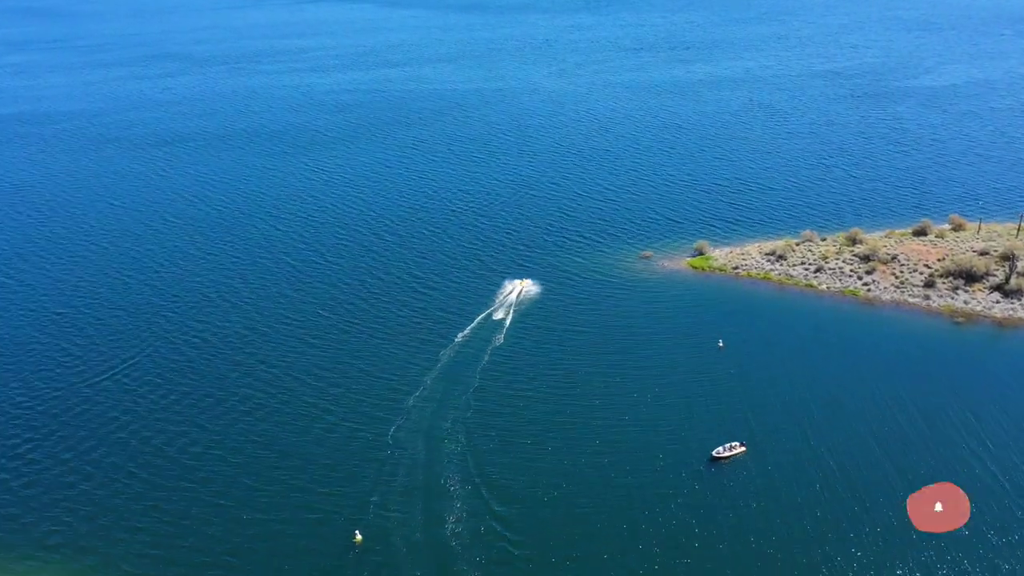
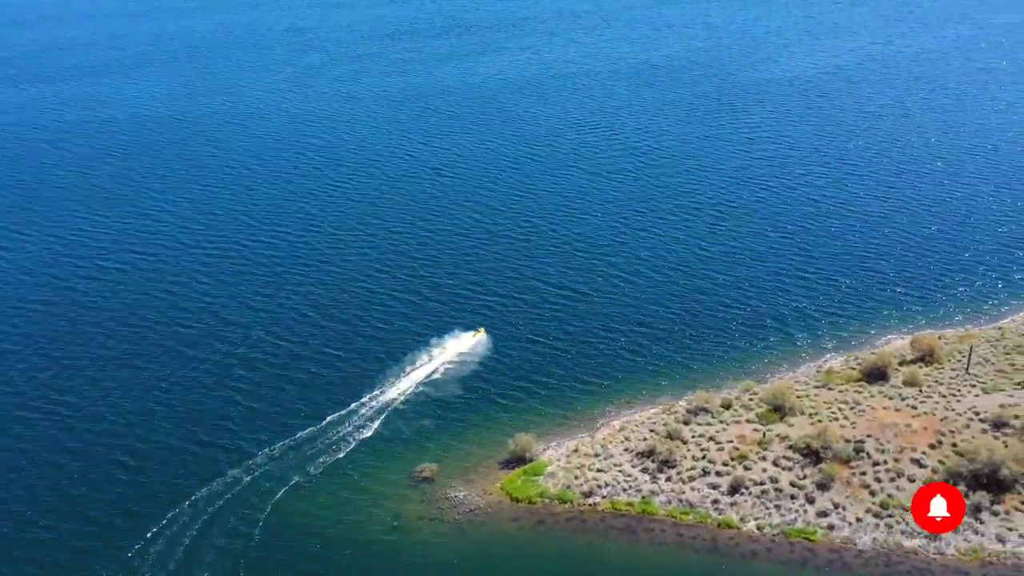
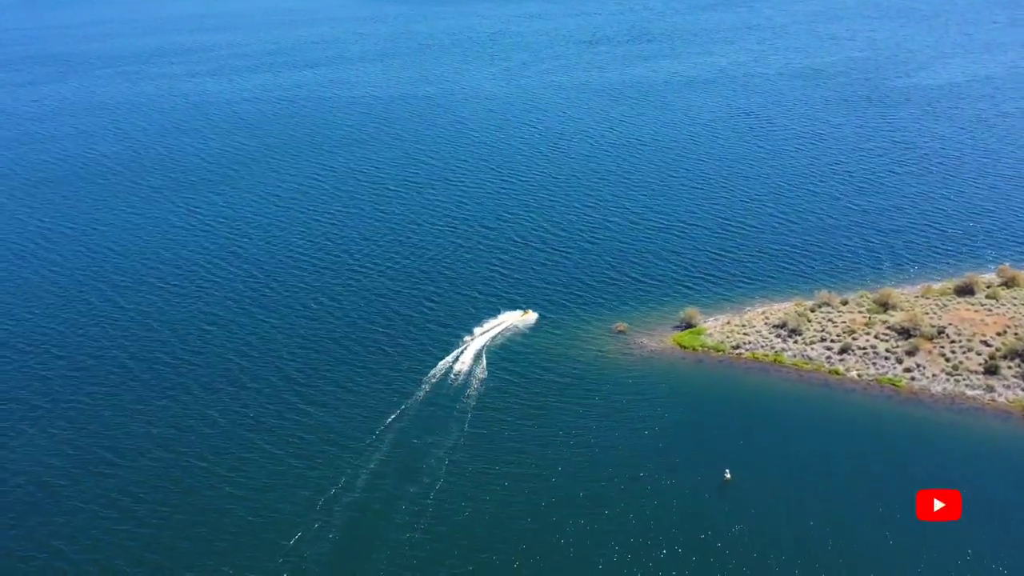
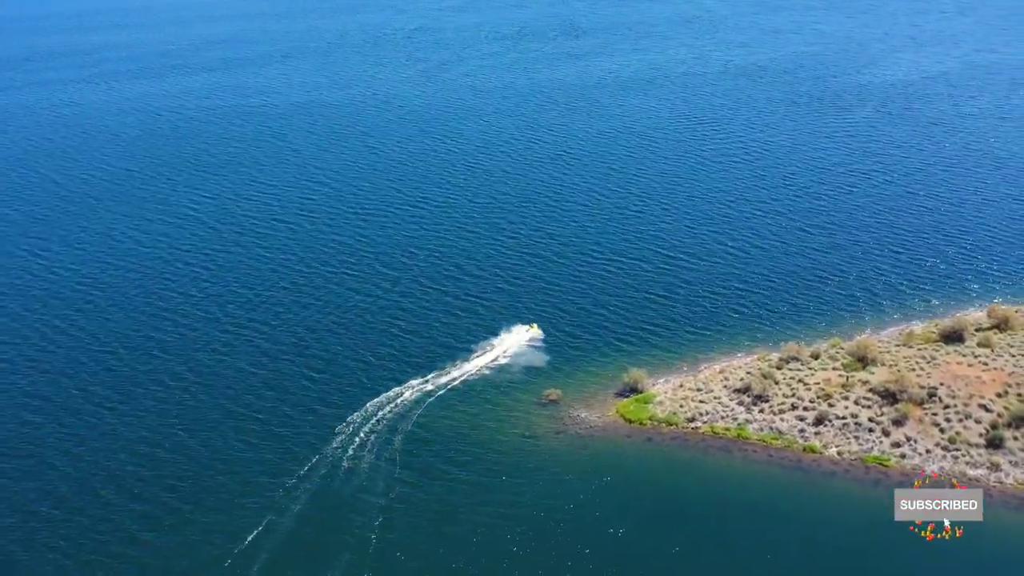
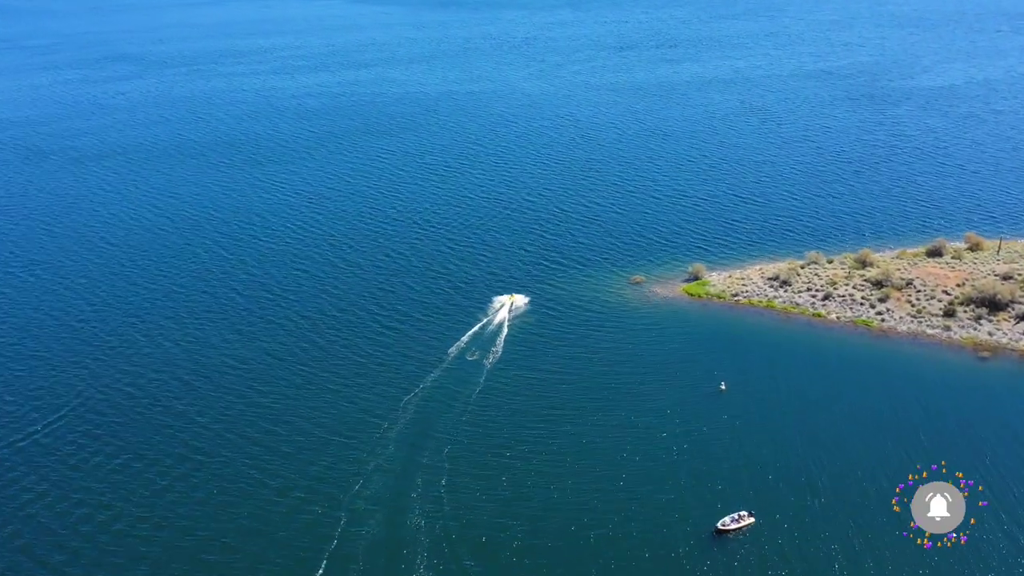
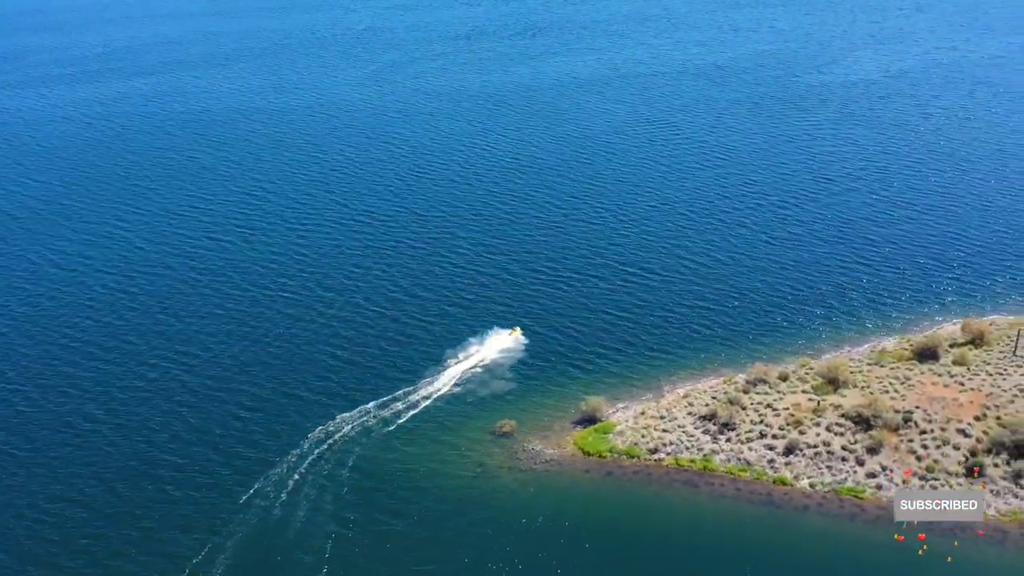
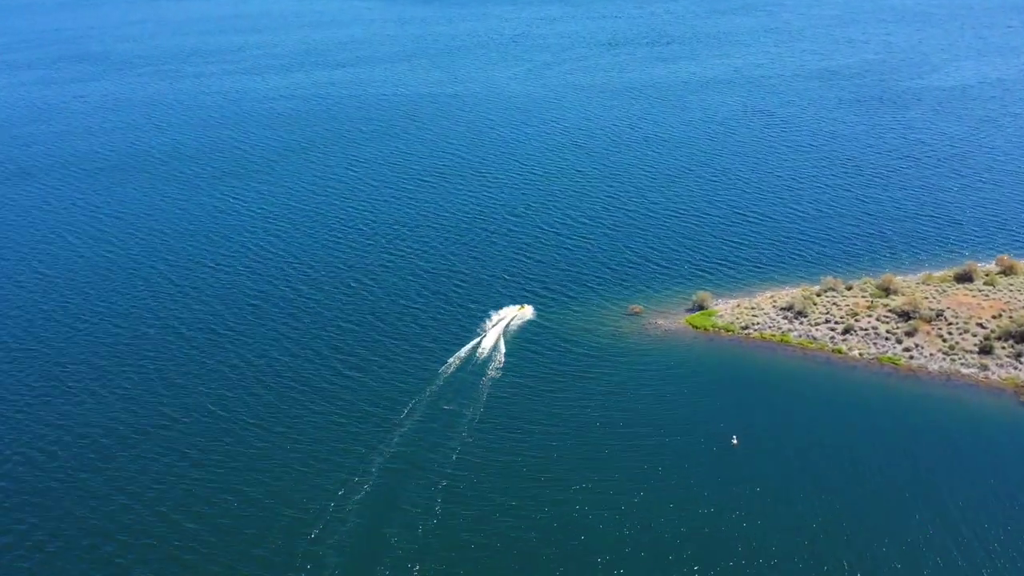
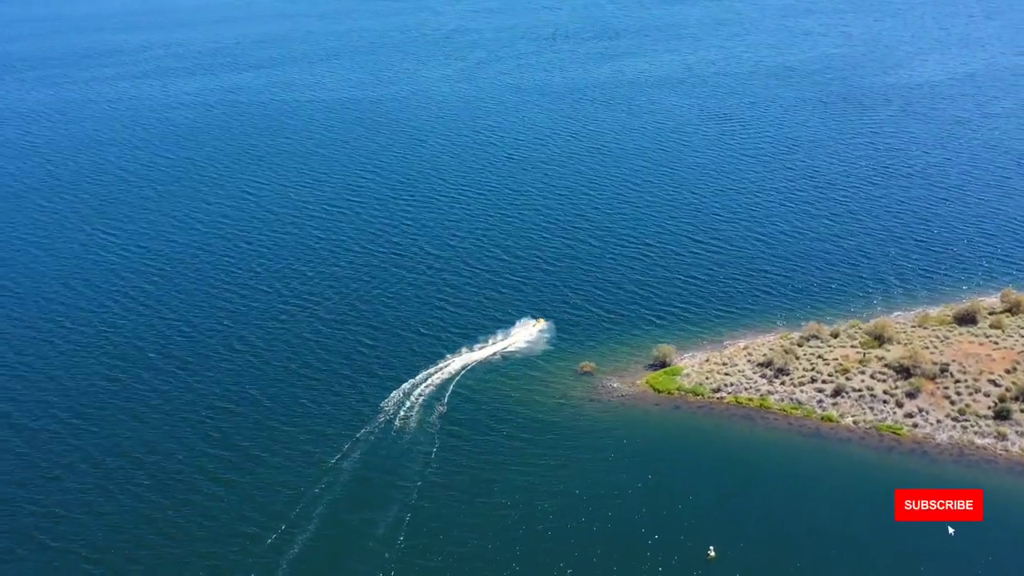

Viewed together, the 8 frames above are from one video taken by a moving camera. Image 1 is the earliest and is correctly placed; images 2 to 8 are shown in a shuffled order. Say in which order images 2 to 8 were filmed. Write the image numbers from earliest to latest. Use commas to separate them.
5, 7, 3, 8, 4, 6, 2
